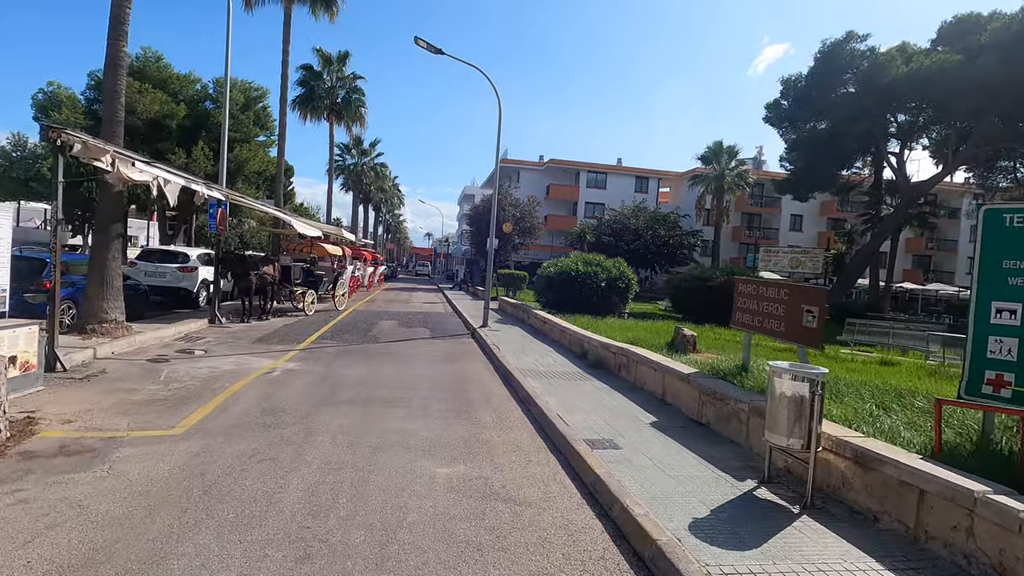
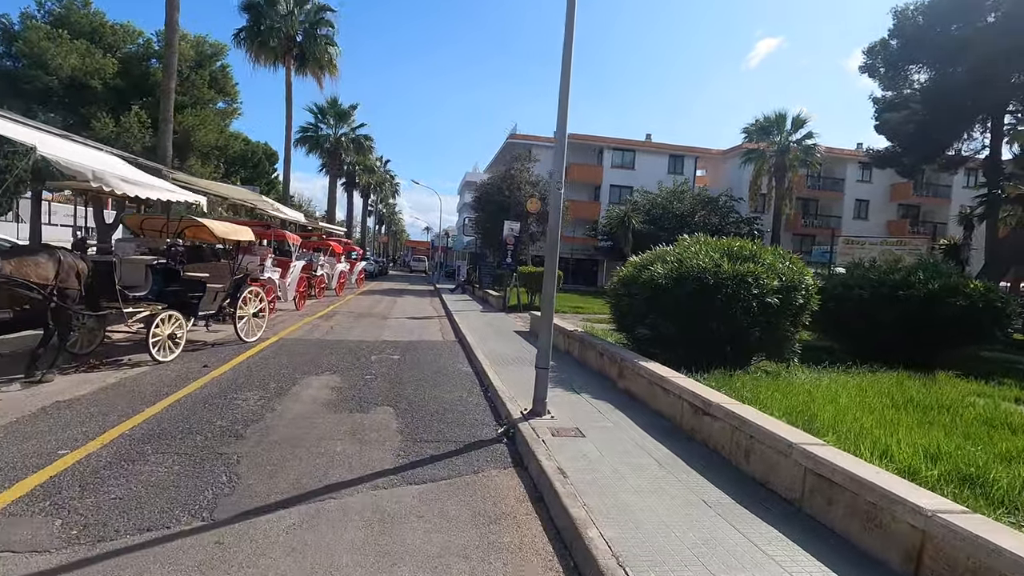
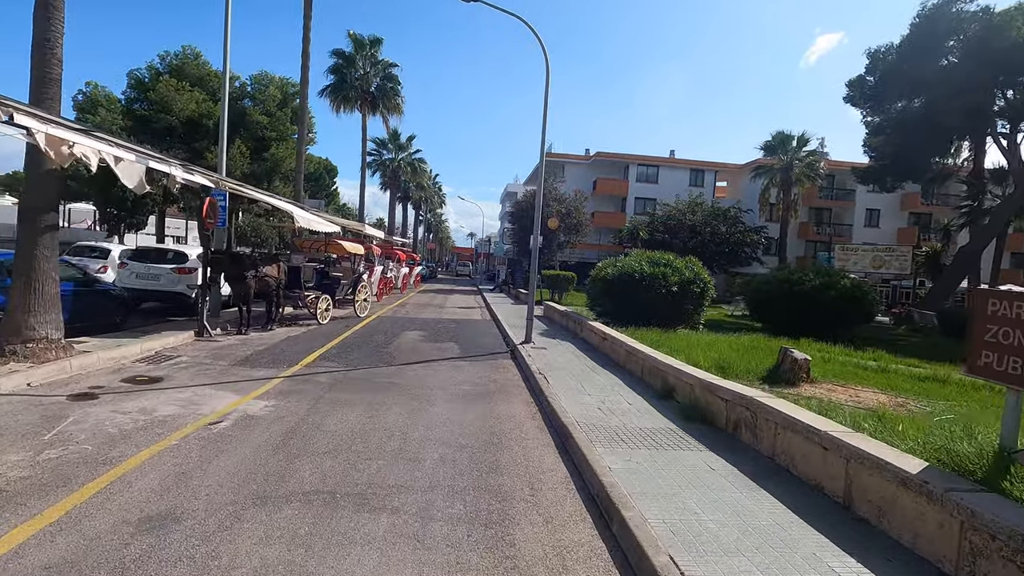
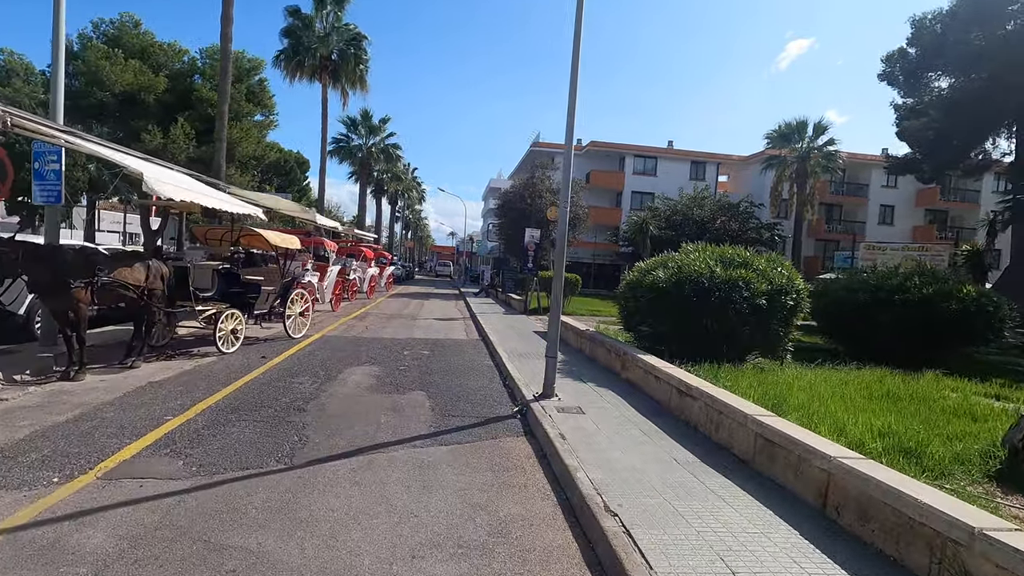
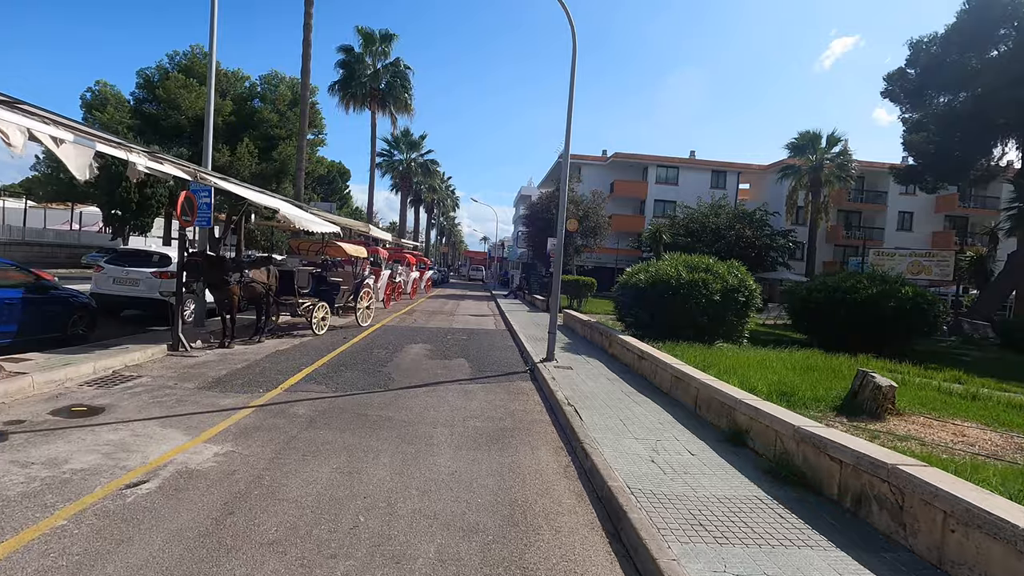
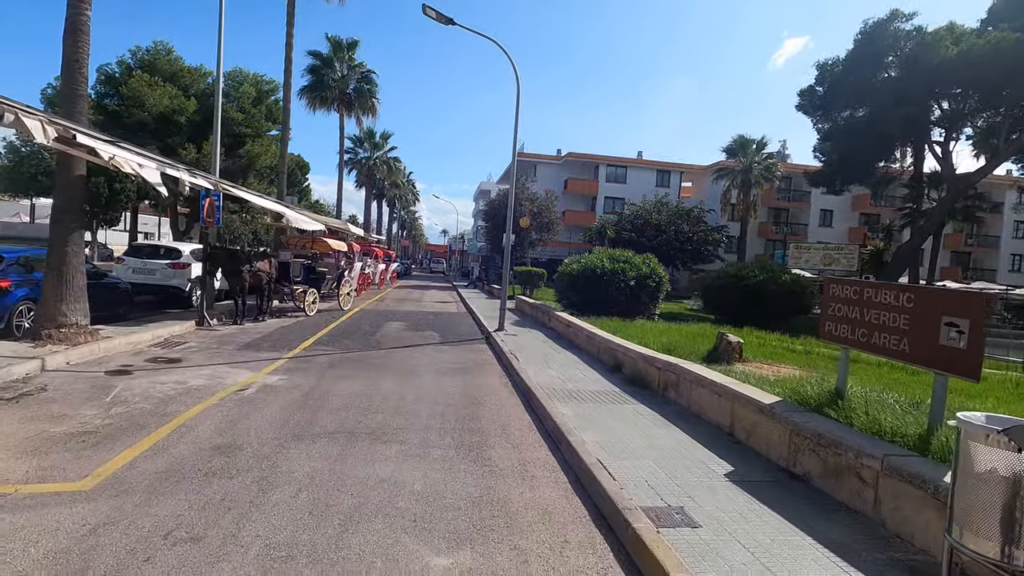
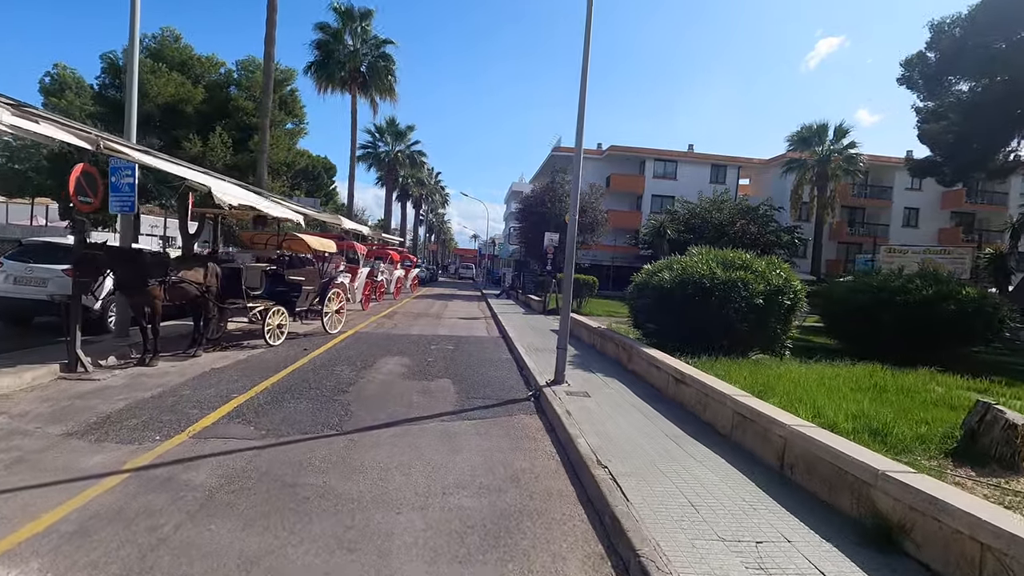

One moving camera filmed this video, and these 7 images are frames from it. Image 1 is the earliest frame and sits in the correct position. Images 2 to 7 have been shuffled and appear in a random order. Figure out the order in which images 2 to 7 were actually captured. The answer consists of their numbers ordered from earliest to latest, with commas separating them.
6, 3, 5, 7, 4, 2
